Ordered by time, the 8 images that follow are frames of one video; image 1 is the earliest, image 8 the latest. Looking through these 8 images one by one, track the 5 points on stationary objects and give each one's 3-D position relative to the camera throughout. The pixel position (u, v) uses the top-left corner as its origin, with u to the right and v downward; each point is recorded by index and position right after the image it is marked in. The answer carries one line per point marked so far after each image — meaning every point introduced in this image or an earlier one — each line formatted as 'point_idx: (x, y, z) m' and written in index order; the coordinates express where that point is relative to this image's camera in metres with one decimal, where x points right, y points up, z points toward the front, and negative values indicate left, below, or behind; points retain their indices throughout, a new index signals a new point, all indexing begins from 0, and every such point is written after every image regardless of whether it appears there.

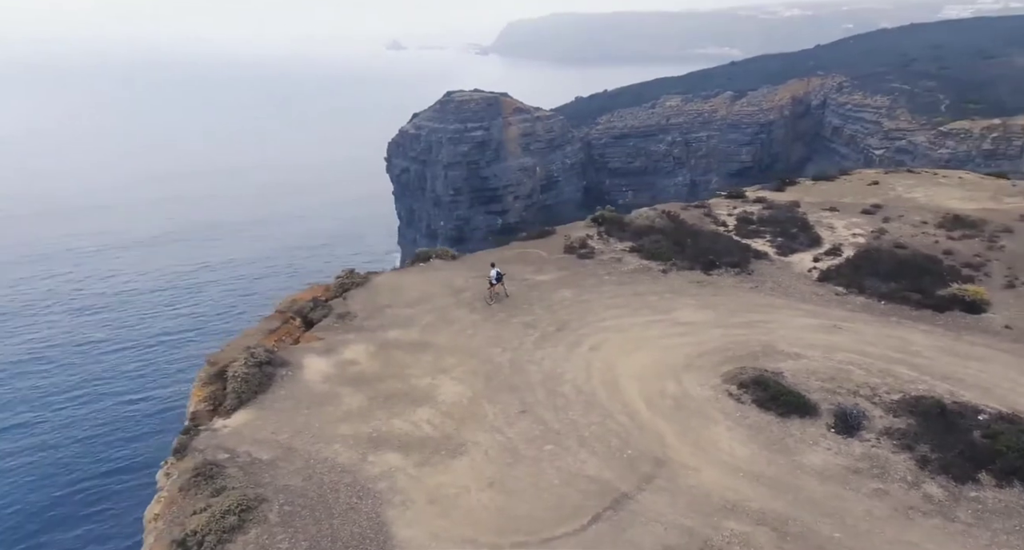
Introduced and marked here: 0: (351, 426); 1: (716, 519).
0: (-3.6, -3.5, +17.1) m
1: (+3.8, -4.5, +13.5) m
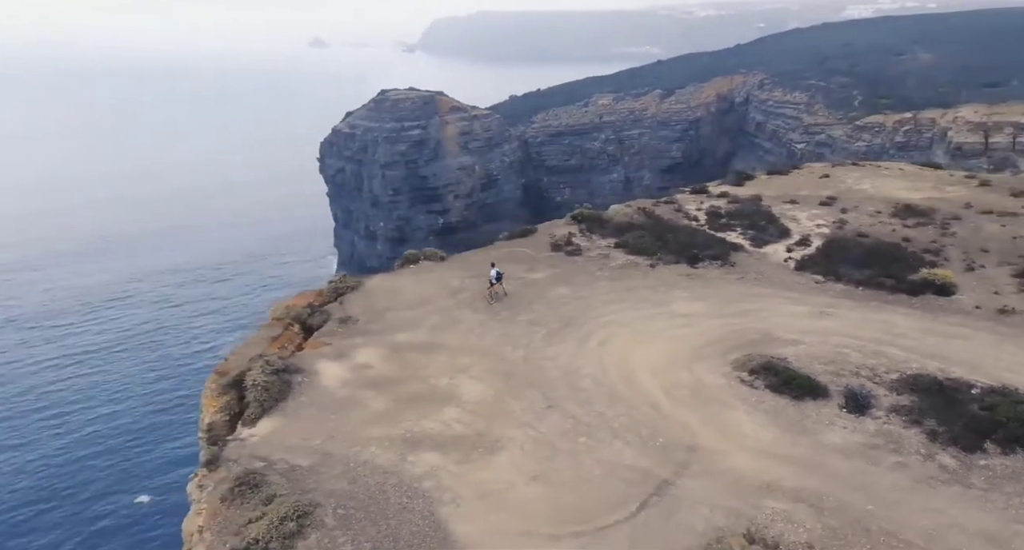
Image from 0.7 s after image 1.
0: (-2.9, -3.6, +17.2) m
1: (+4.8, -4.3, +14.3) m
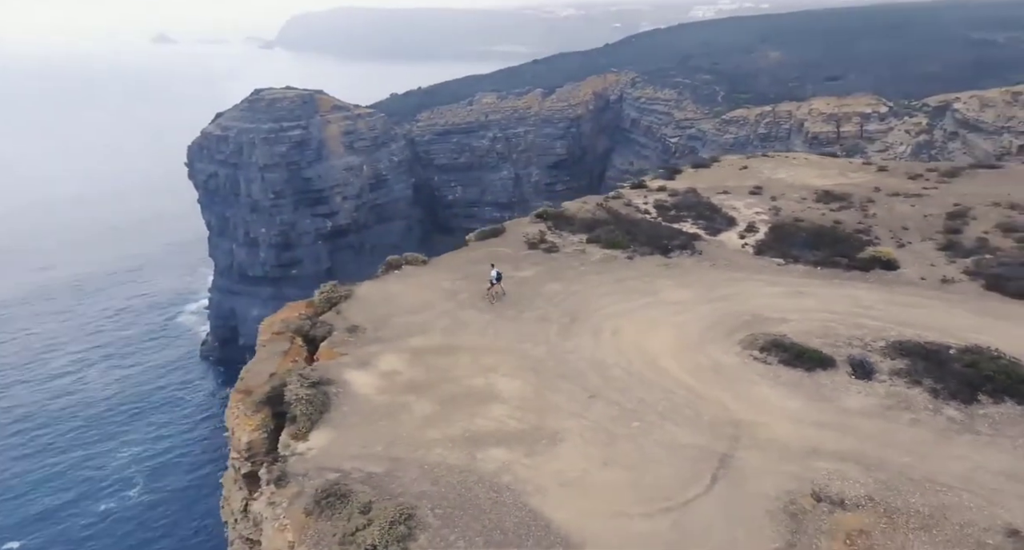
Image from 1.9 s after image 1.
0: (-1.7, -3.7, +17.4) m
1: (+6.4, -4.0, +15.9) m
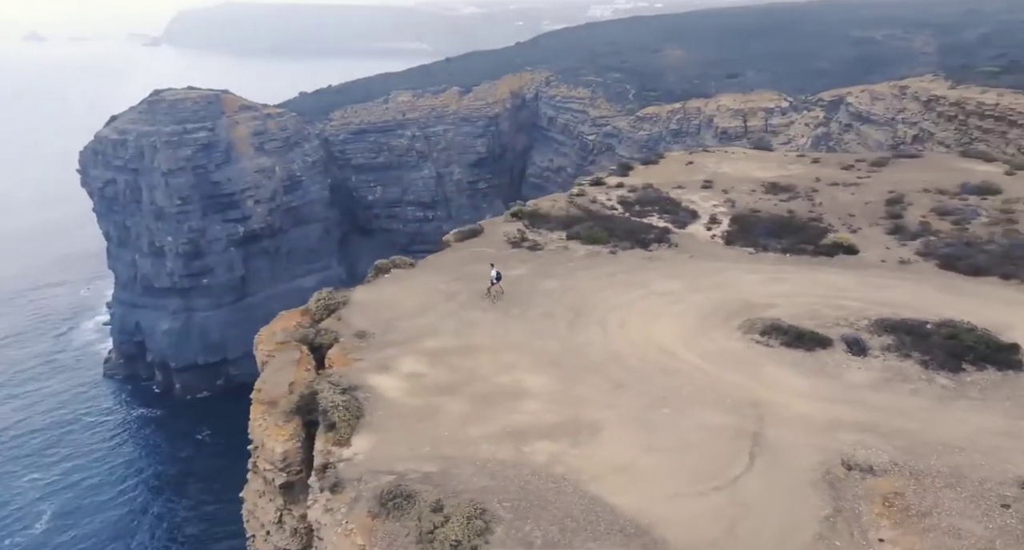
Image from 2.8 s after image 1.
0: (-0.8, -3.7, +17.7) m
1: (+7.5, -3.7, +17.2) m
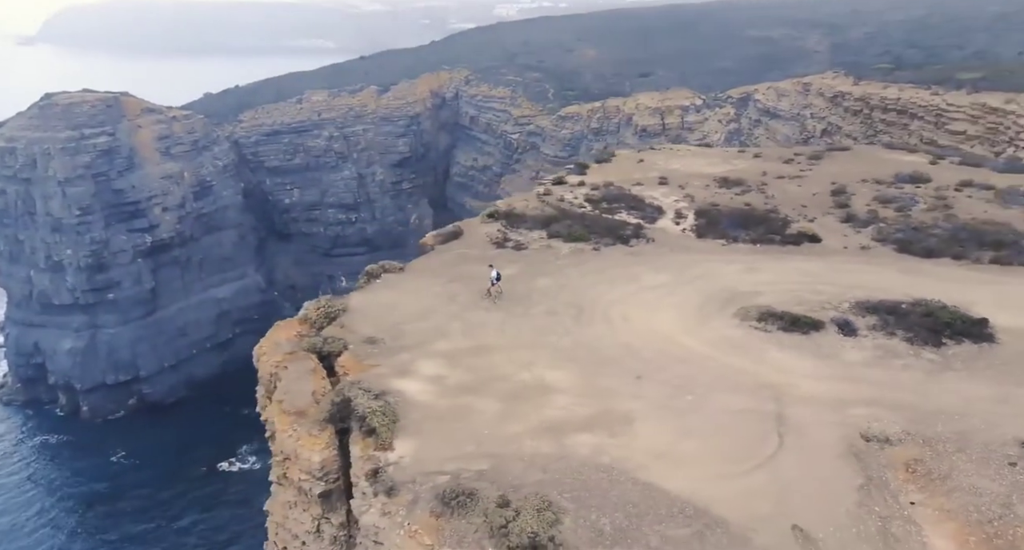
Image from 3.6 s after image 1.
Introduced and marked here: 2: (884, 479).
0: (+0.1, -3.7, +18.1) m
1: (+8.3, -3.4, +18.6) m
2: (+8.0, -4.4, +16.1) m
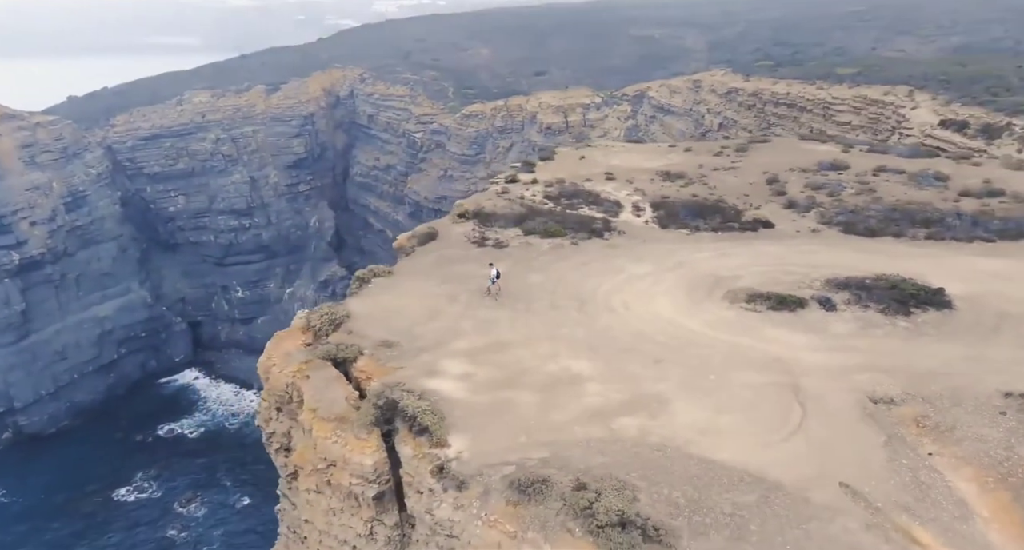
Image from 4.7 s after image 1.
0: (+1.2, -3.5, +18.9) m
1: (+9.3, -2.8, +20.5) m
2: (+9.4, -3.9, +18.0) m
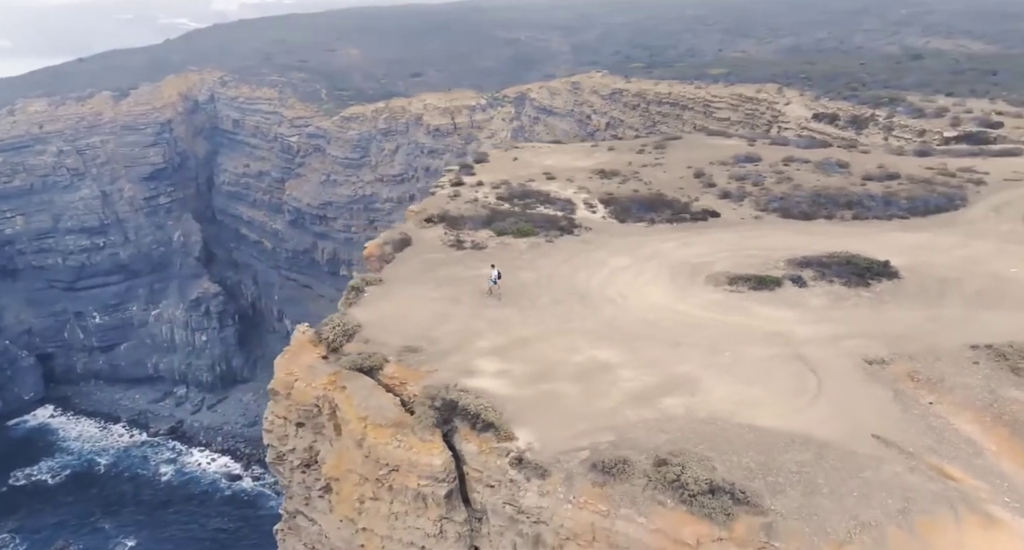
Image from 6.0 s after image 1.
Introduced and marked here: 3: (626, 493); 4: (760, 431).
0: (+2.6, -3.4, +20.0) m
1: (+10.1, -2.1, +23.0) m
2: (+10.8, -3.2, +20.5) m
3: (+2.6, -4.9, +16.5) m
4: (+6.1, -3.9, +18.5) m
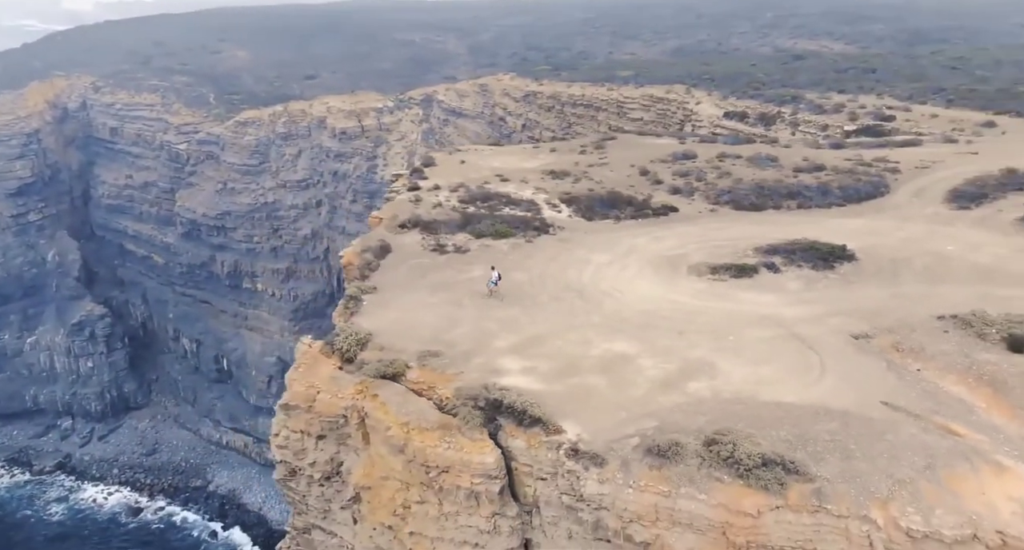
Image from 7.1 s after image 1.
0: (+3.6, -3.2, +20.9) m
1: (+10.5, -1.6, +25.0) m
2: (+11.5, -2.6, +22.6) m
3: (+4.2, -4.7, +17.5) m
4: (+7.2, -3.5, +20.0) m
